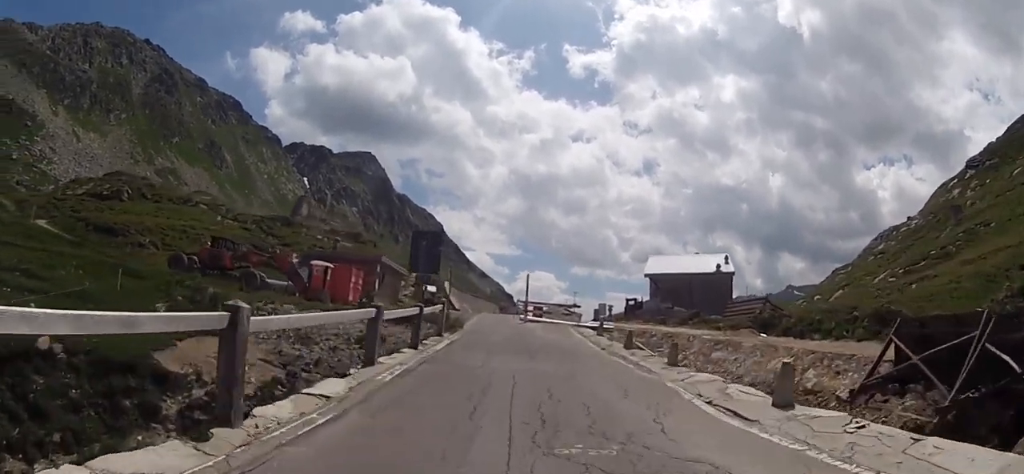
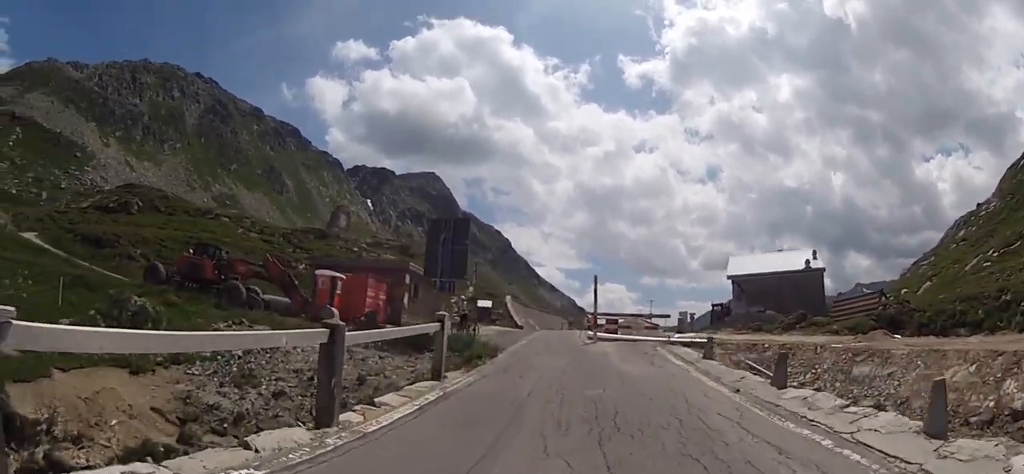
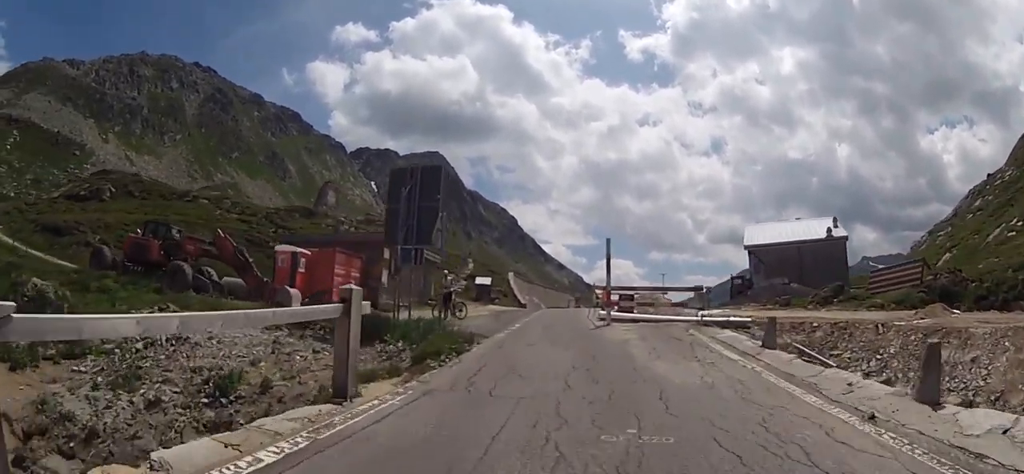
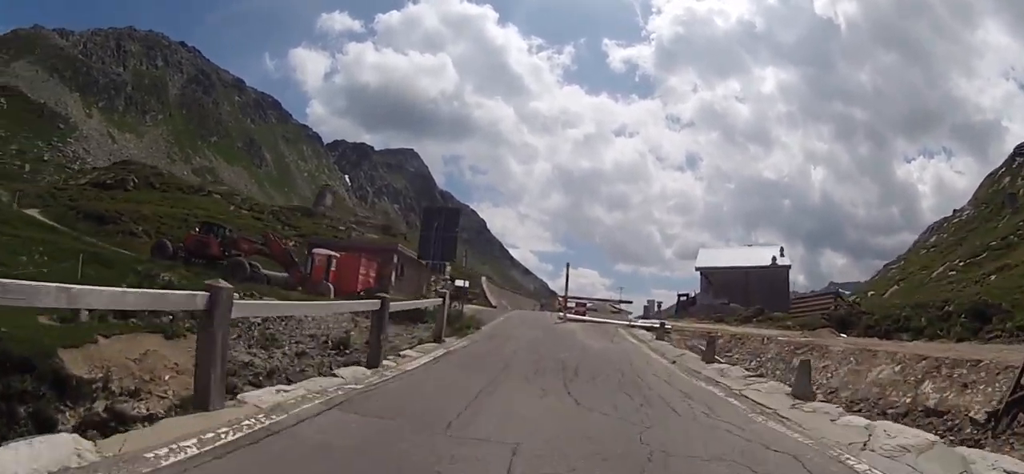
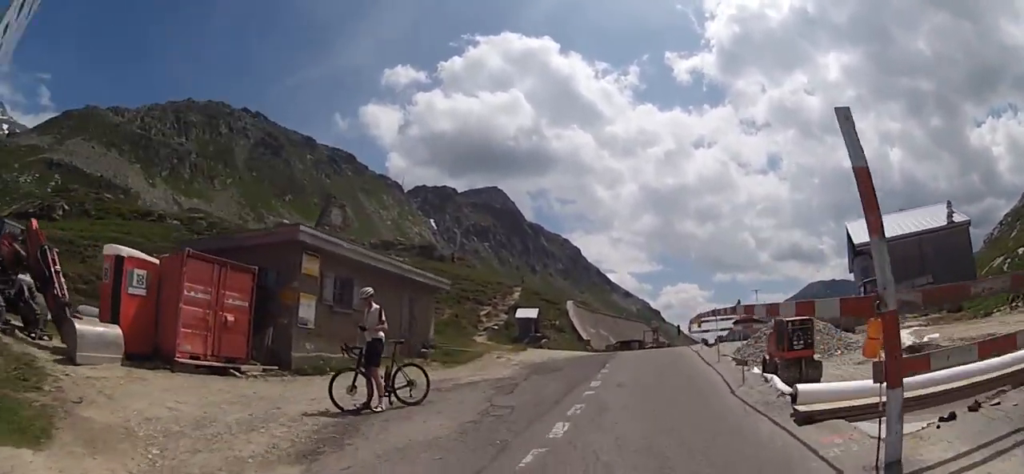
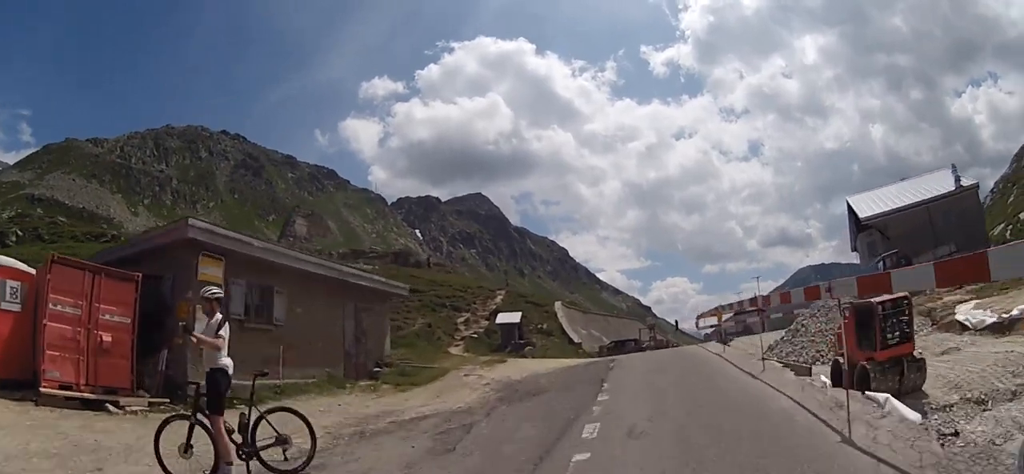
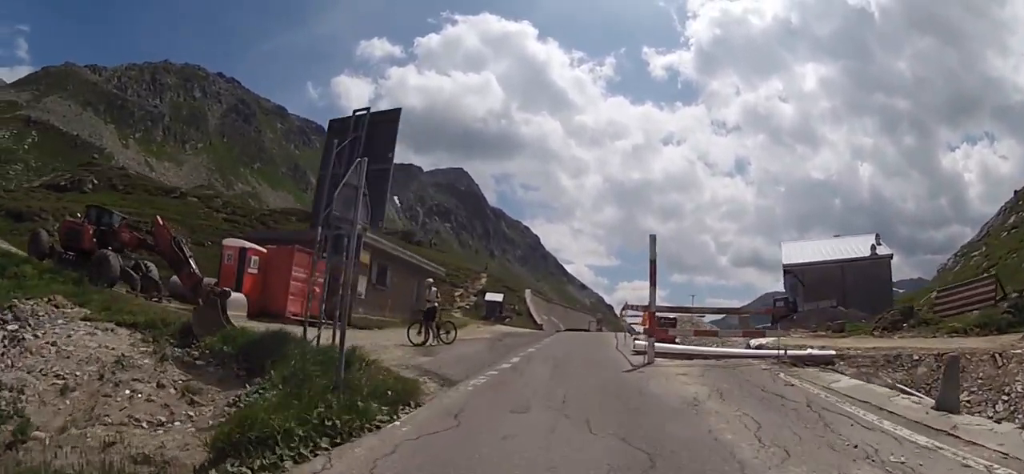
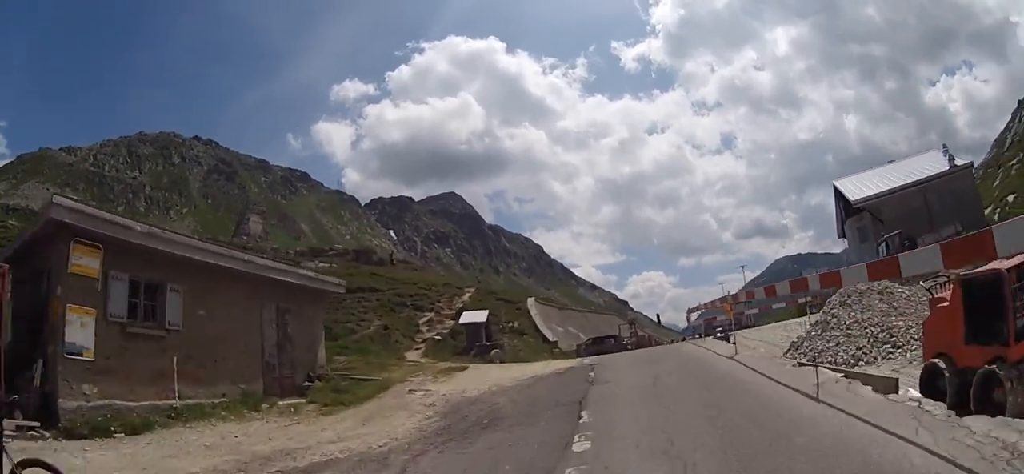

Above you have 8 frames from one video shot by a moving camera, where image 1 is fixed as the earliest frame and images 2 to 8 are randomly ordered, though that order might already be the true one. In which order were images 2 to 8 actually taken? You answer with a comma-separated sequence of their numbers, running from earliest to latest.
4, 2, 3, 7, 5, 6, 8
